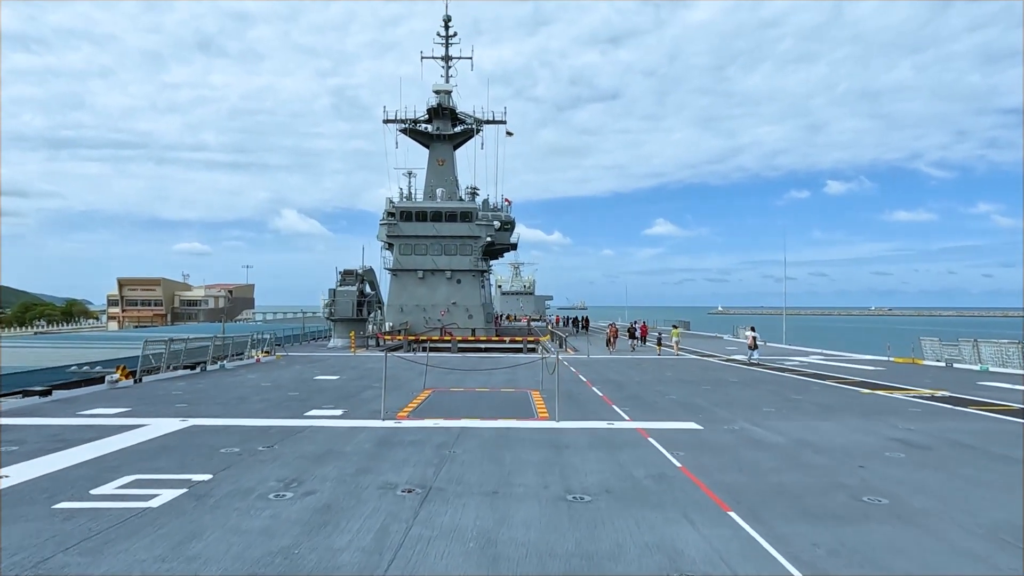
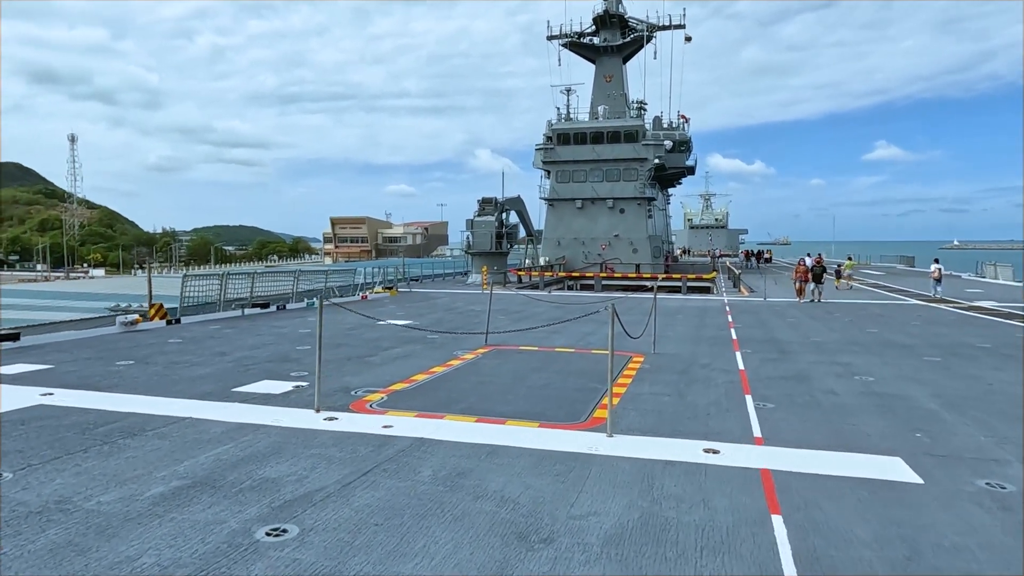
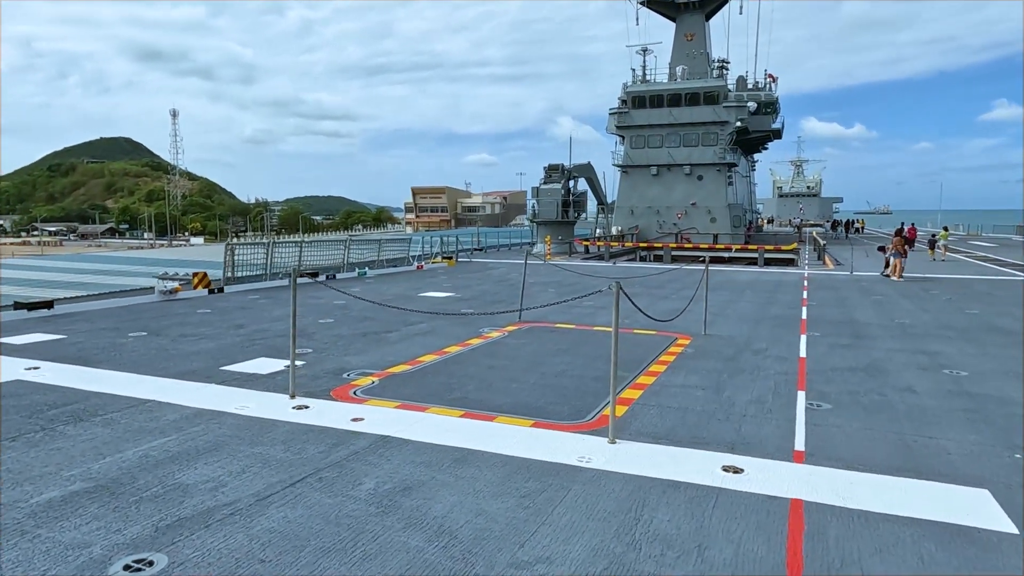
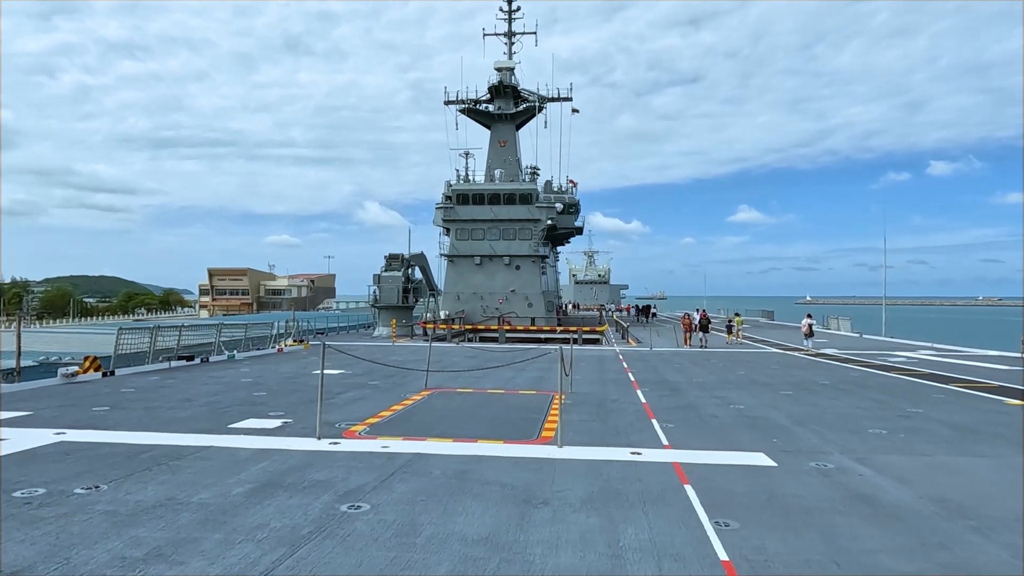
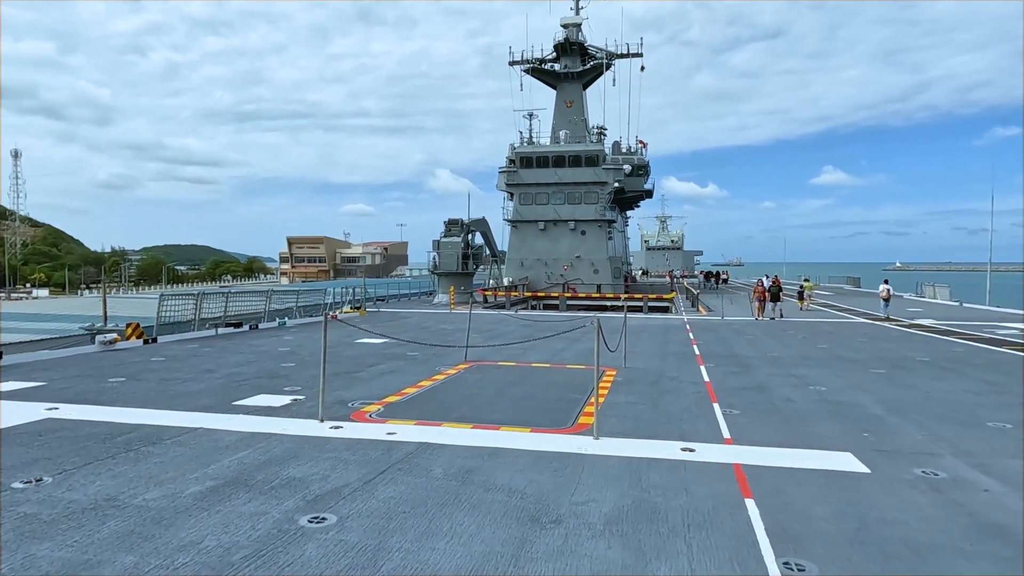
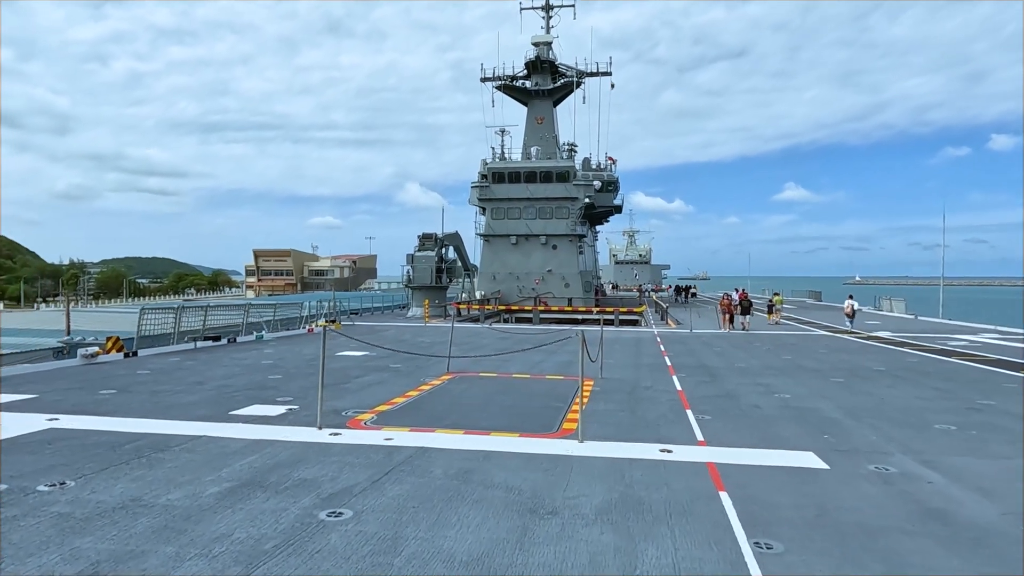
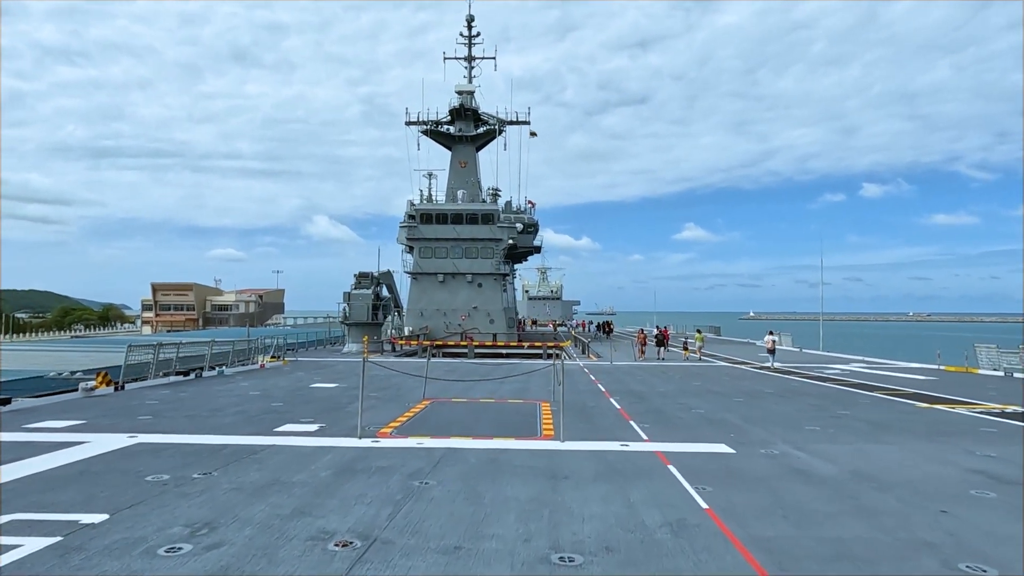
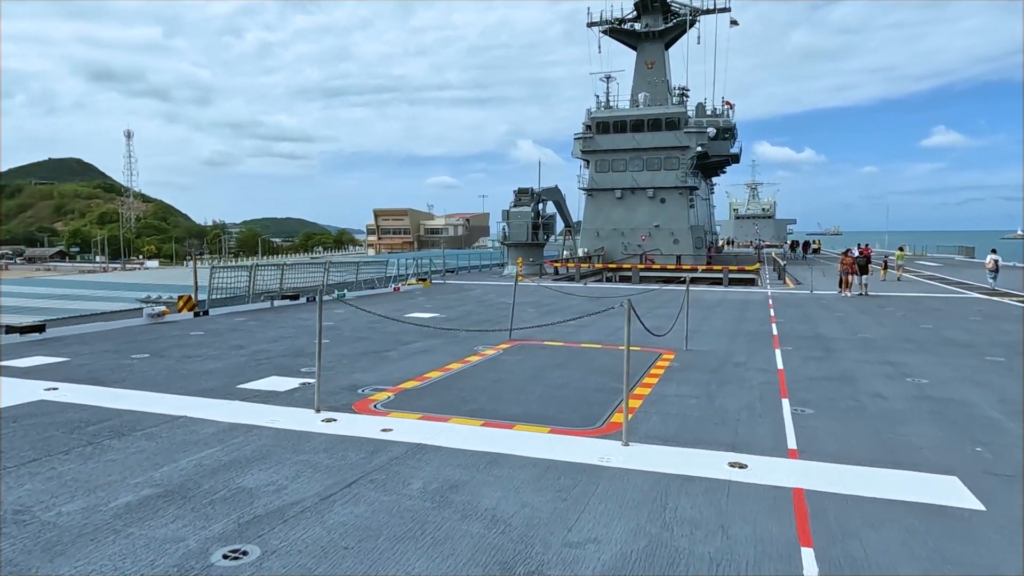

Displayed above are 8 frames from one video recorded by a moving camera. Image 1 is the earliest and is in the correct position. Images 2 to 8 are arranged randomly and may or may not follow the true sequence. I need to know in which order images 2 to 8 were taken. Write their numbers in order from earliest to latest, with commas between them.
7, 4, 6, 5, 2, 8, 3
